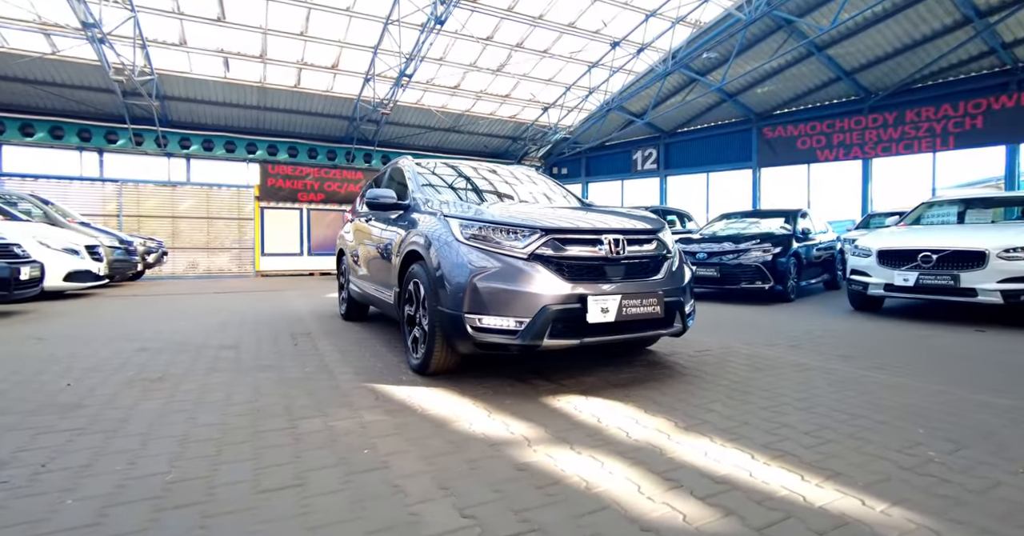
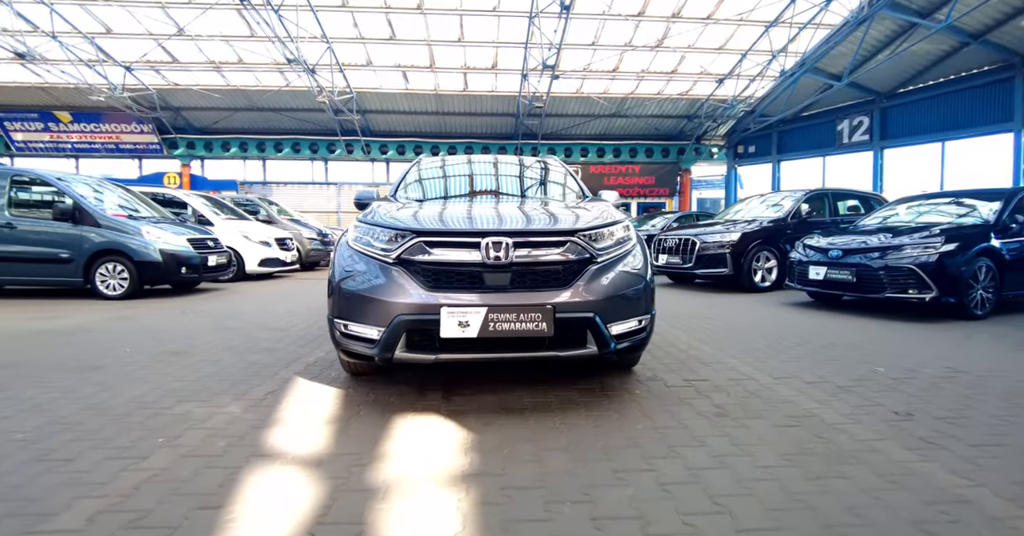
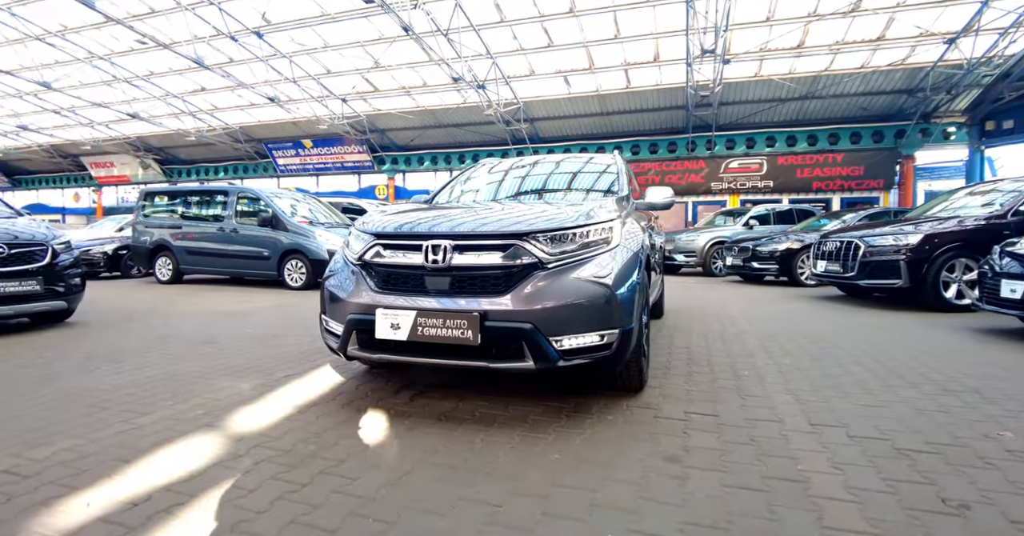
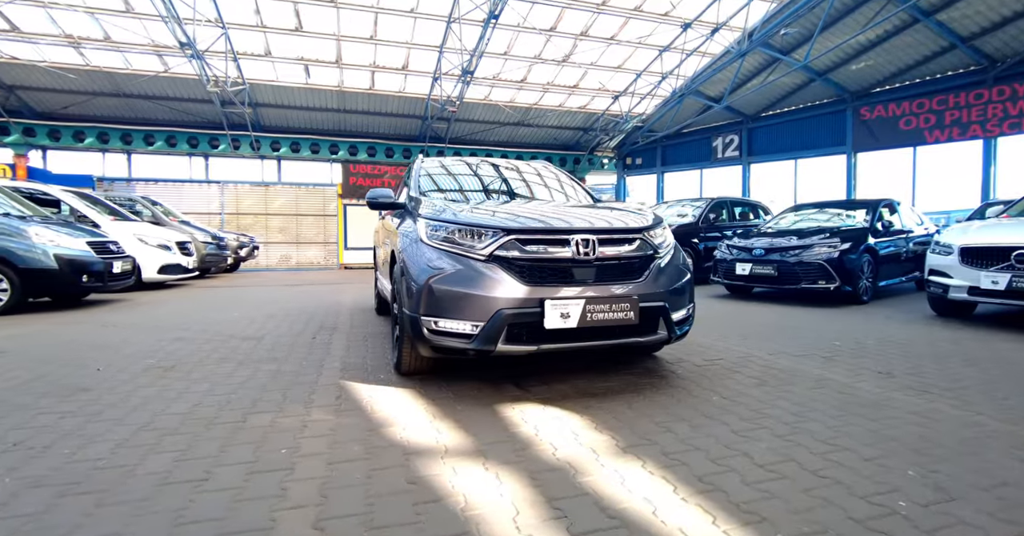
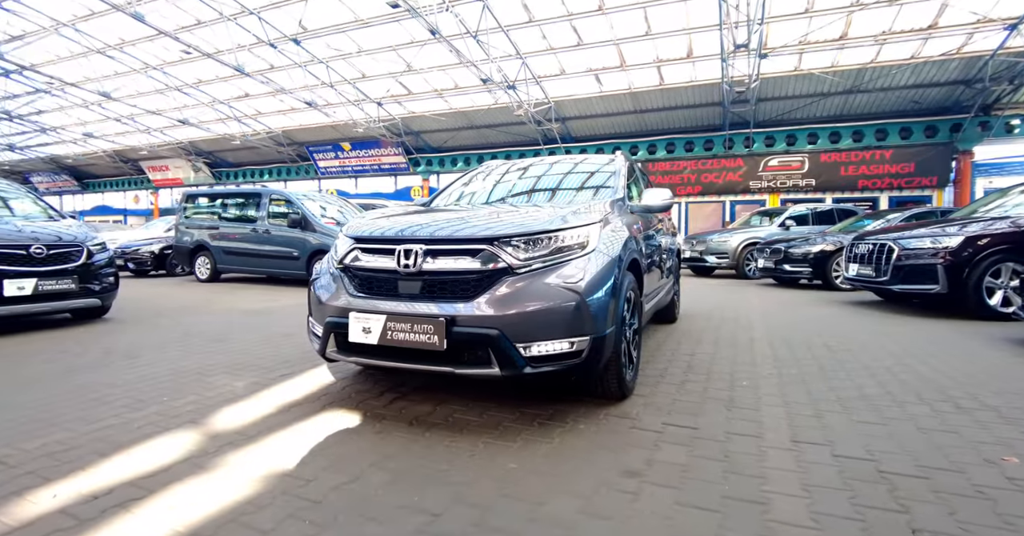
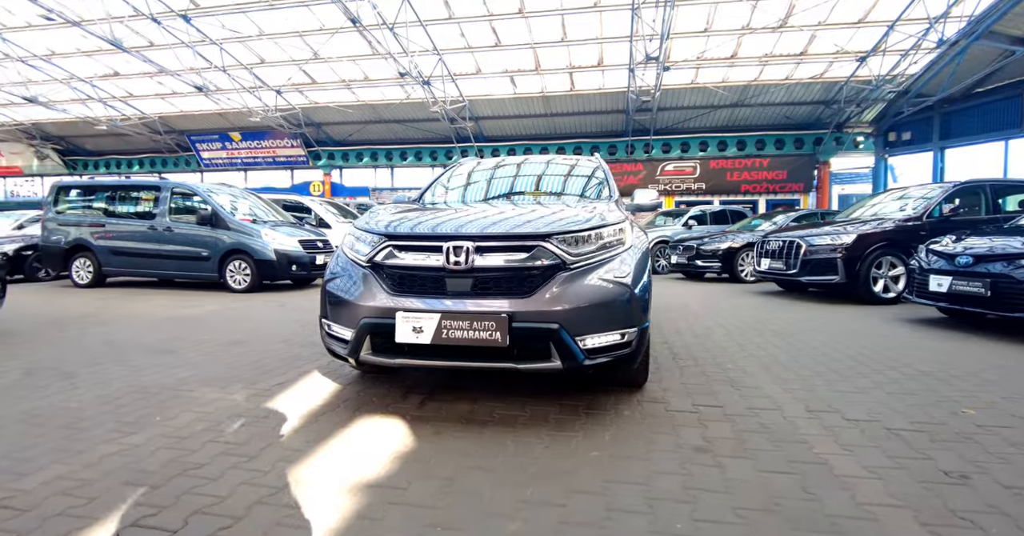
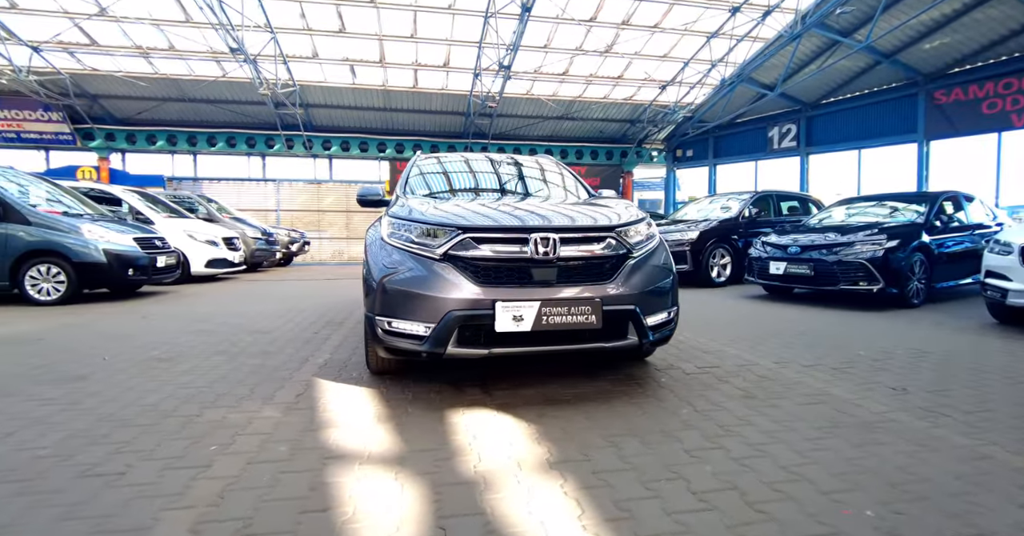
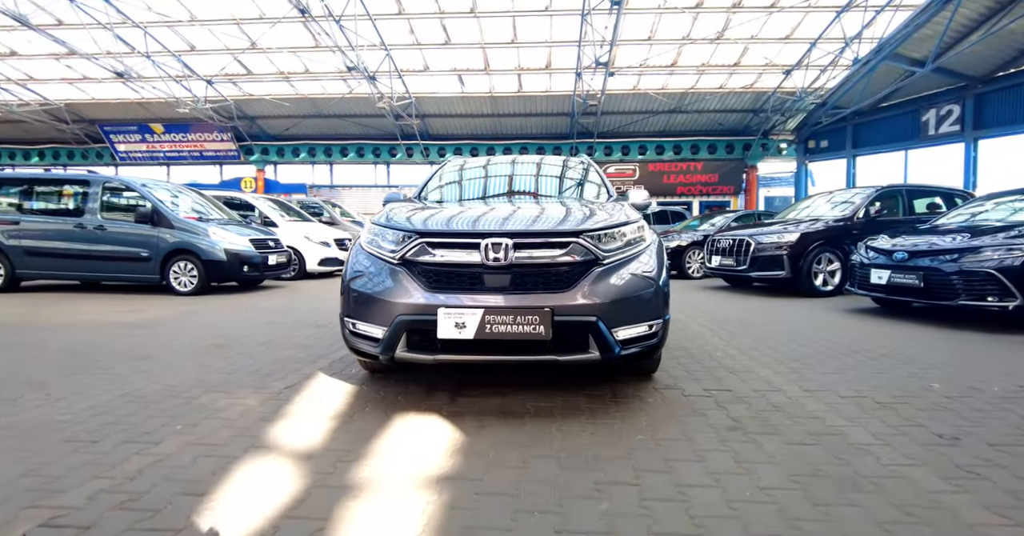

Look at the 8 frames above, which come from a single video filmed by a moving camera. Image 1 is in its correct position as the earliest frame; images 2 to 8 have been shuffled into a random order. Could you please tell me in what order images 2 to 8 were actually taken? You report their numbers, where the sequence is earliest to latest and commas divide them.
4, 7, 2, 8, 6, 3, 5
